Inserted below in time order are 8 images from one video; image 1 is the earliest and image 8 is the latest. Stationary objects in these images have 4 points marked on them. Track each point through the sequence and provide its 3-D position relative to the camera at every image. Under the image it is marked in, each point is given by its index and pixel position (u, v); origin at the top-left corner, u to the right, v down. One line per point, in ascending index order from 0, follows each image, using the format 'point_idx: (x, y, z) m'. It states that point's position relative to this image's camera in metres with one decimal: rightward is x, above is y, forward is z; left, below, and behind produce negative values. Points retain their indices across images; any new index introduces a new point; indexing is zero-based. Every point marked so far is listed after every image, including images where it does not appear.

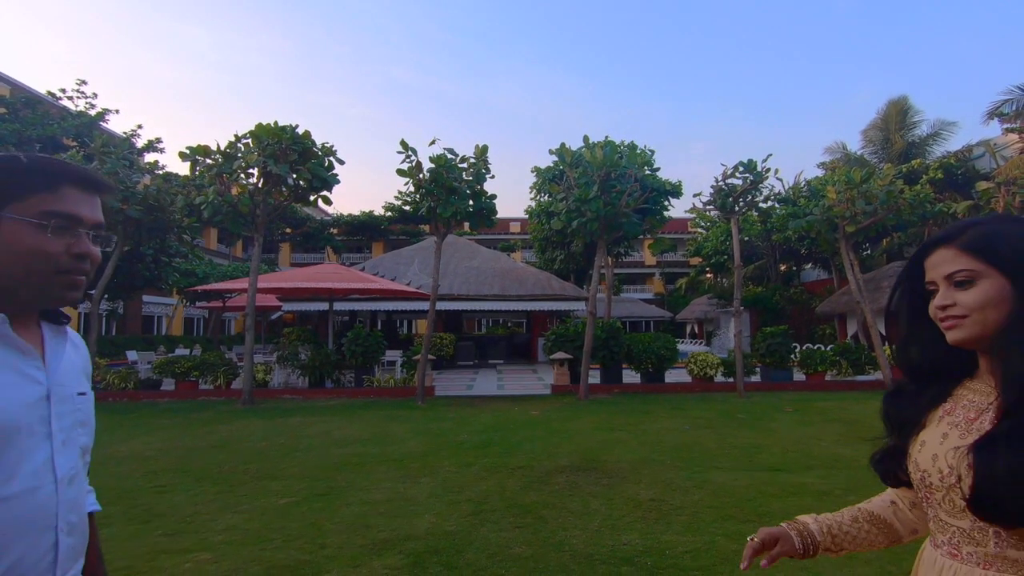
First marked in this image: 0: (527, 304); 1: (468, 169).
0: (+0.4, -0.4, +19.9) m
1: (-0.8, +2.3, +13.4) m
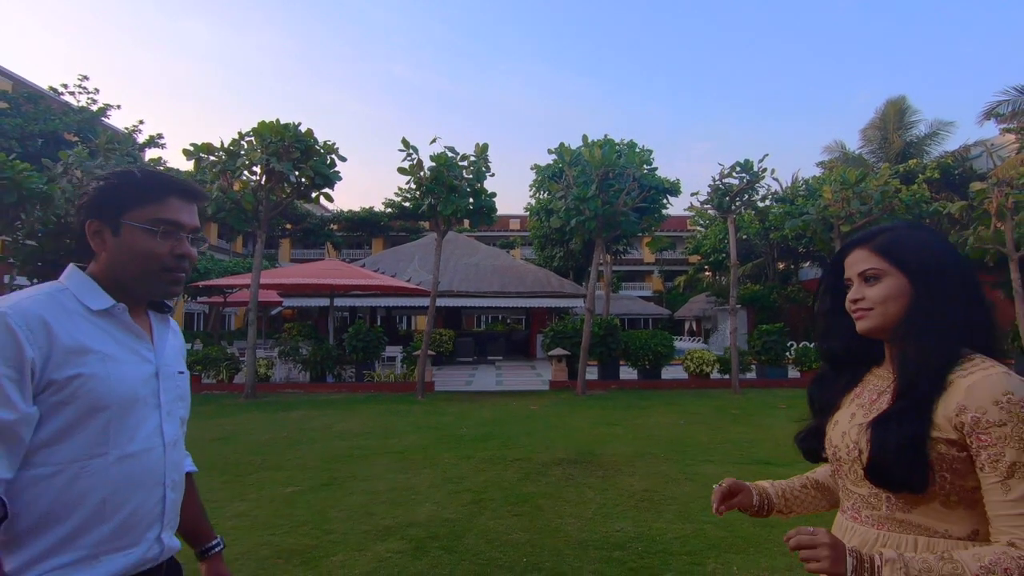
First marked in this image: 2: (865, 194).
0: (+0.4, -0.4, +20.1) m
1: (-0.8, +2.3, +13.6) m
2: (+7.6, +2.0, +15.3) m
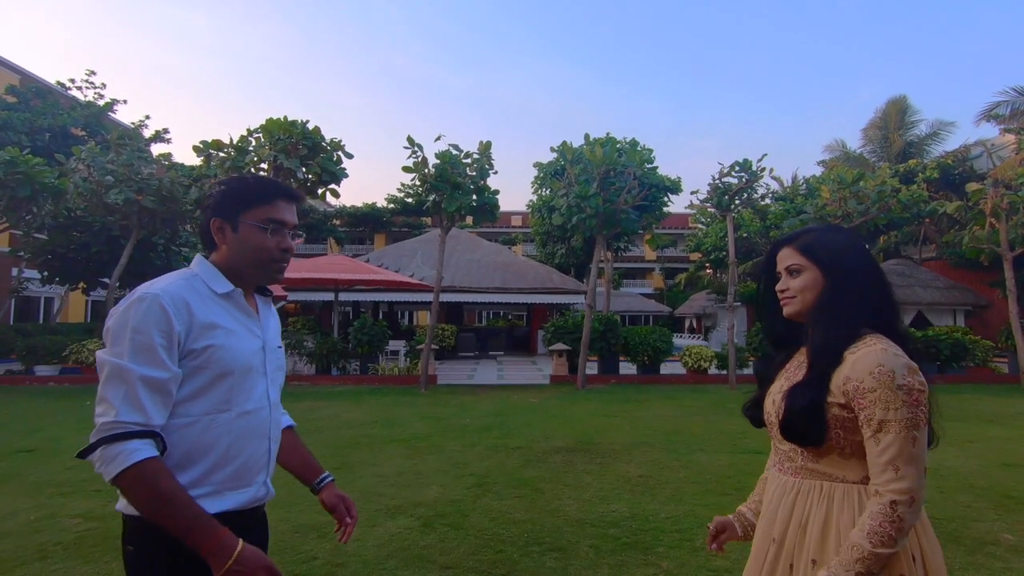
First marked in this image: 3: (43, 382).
0: (+0.4, -0.2, +20.4) m
1: (-0.8, +2.4, +13.9) m
2: (+7.6, +2.1, +15.6) m
3: (-11.6, -2.3, +17.6) m
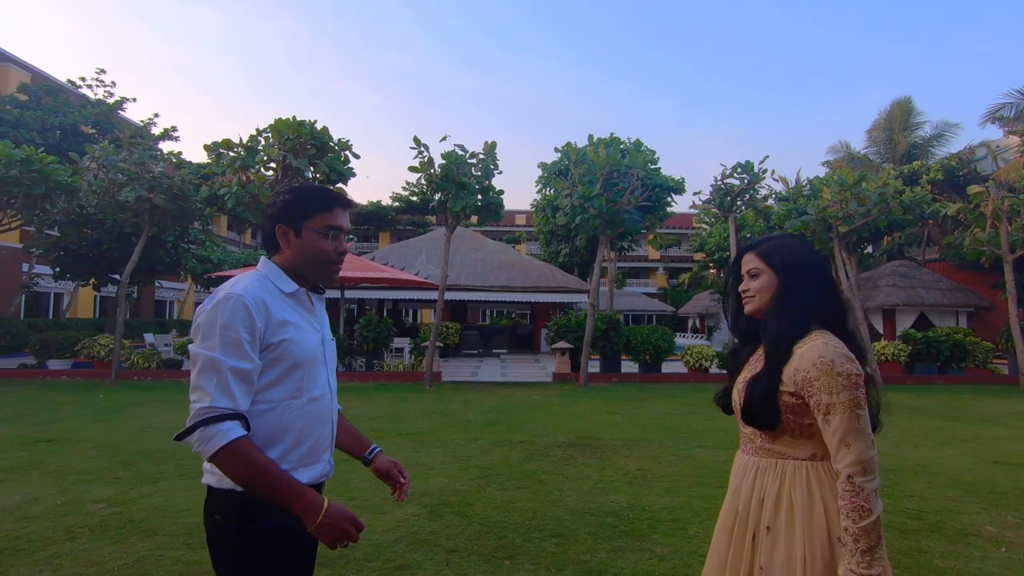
0: (+0.6, -0.2, +20.6) m
1: (-0.7, +2.4, +14.1) m
2: (+7.8, +2.0, +15.8) m
3: (-11.5, -2.2, +17.9) m
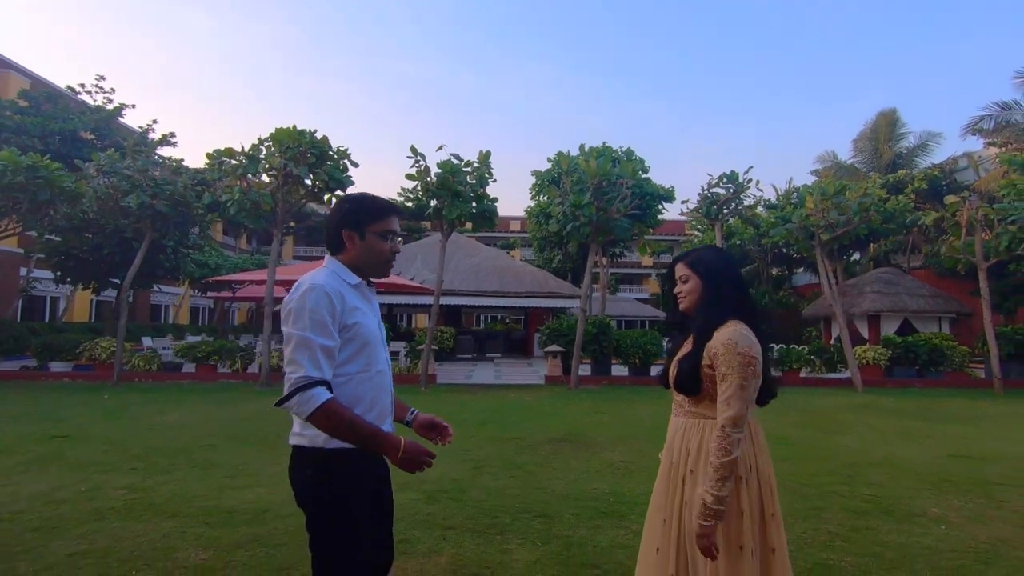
0: (+0.4, -0.4, +21.1) m
1: (-0.8, +2.3, +14.6) m
2: (+7.6, +1.9, +16.4) m
3: (-11.7, -2.3, +18.3) m
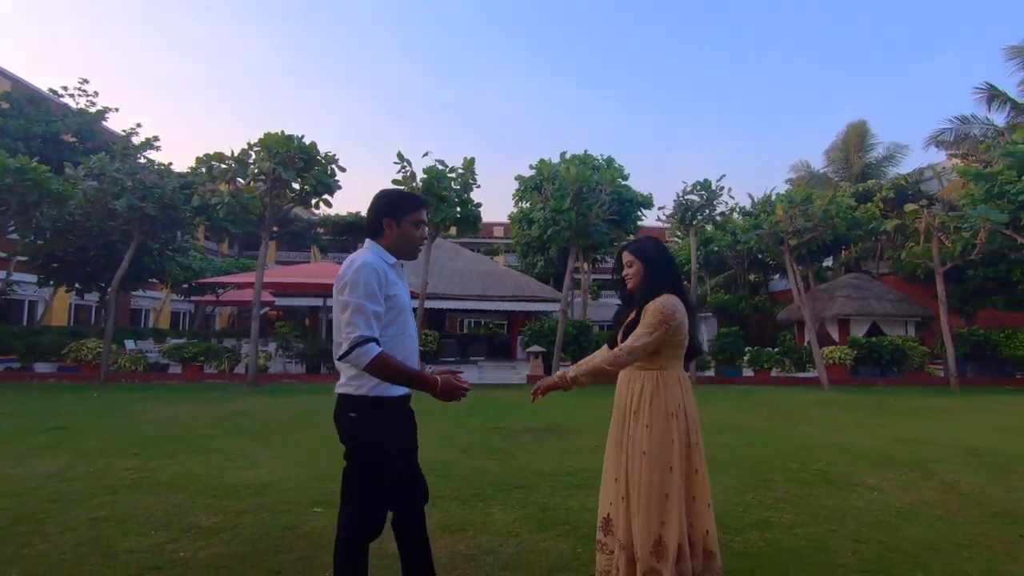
0: (-0.2, -0.5, +21.6) m
1: (-1.2, +2.3, +15.2) m
2: (+7.2, +1.8, +17.1) m
3: (-12.1, -2.3, +18.5) m
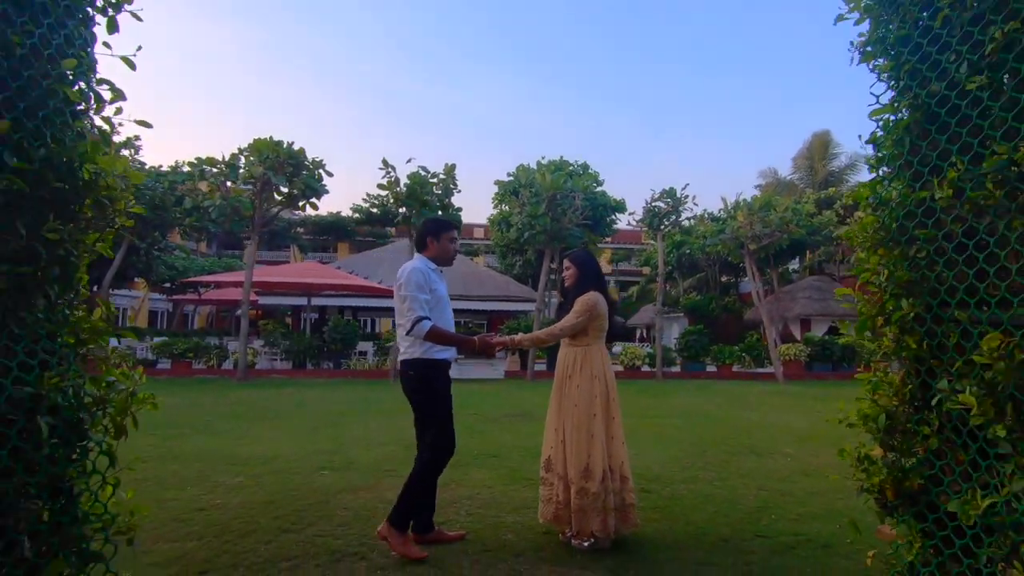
0: (-0.9, -0.5, +22.6) m
1: (-1.7, +2.3, +16.1) m
2: (+6.6, +1.8, +18.3) m
3: (-12.7, -2.3, +19.2) m
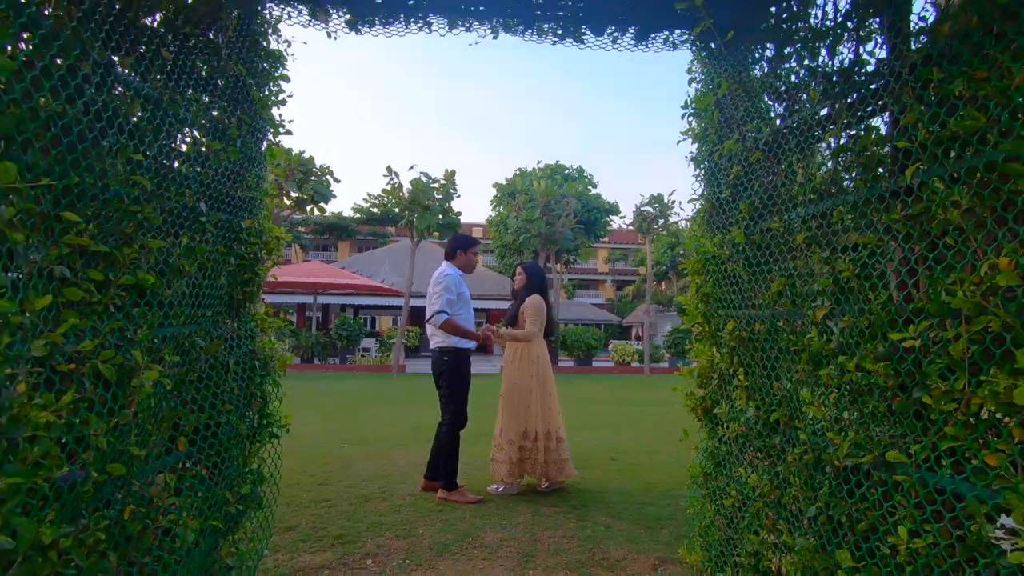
0: (-1.0, -0.4, +23.6) m
1: (-1.7, +2.3, +17.1) m
2: (+6.6, +1.8, +19.3) m
3: (-12.8, -2.2, +20.2) m
